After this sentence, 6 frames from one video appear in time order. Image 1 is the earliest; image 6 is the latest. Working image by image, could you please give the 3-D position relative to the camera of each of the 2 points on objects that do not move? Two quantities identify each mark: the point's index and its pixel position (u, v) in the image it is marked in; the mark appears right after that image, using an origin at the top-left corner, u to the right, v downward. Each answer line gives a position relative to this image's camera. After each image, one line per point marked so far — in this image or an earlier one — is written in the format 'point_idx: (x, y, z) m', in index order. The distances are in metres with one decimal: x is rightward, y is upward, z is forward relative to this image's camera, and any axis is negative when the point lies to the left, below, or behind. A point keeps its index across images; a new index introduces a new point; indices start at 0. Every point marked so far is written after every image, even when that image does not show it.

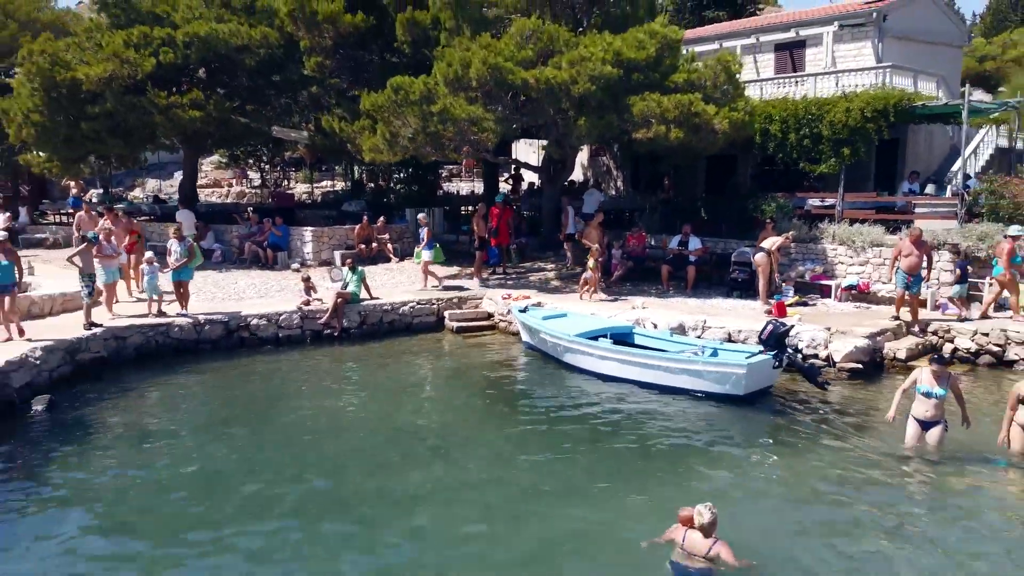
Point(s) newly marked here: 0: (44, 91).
0: (-8.6, +3.7, +18.3) m
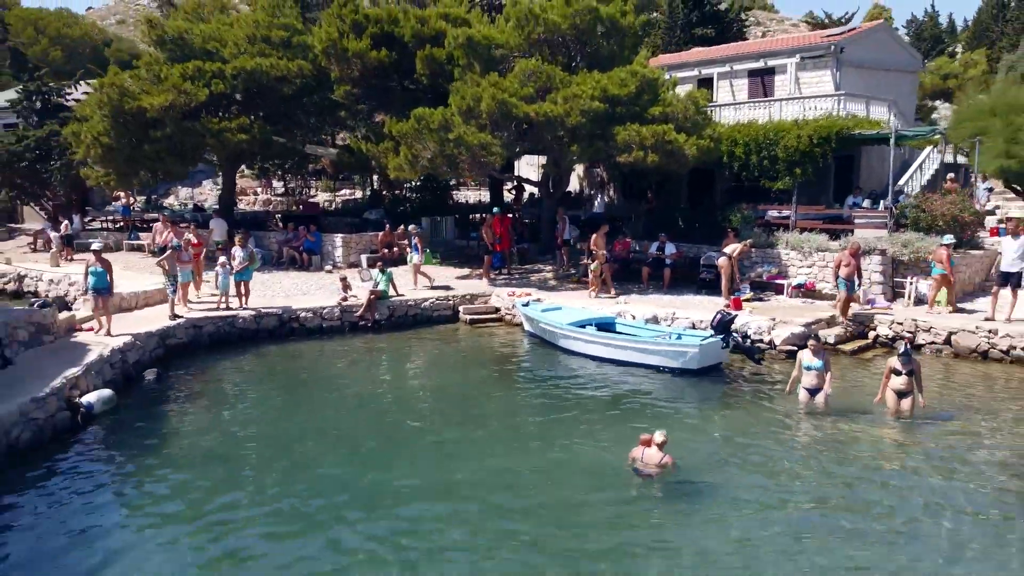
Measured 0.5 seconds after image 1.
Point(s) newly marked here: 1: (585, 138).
0: (-8.5, +3.8, +21.2) m
1: (+1.3, +2.8, +18.4) m
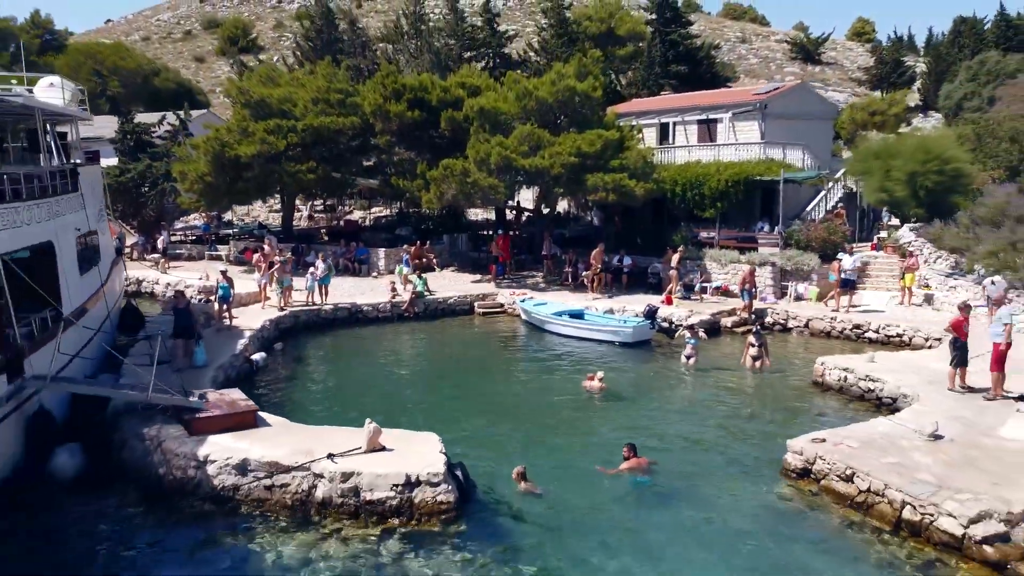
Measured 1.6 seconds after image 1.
0: (-8.5, +3.7, +28.3) m
1: (+1.4, +2.8, +25.4) m
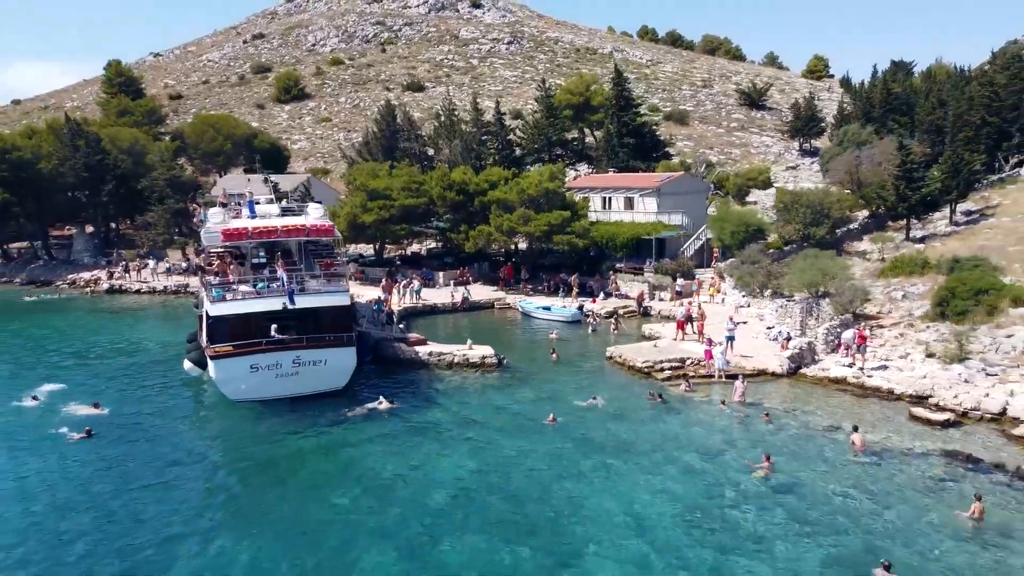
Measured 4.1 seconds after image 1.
0: (-8.4, +3.4, +50.7) m
1: (+1.5, +2.5, +47.8) m
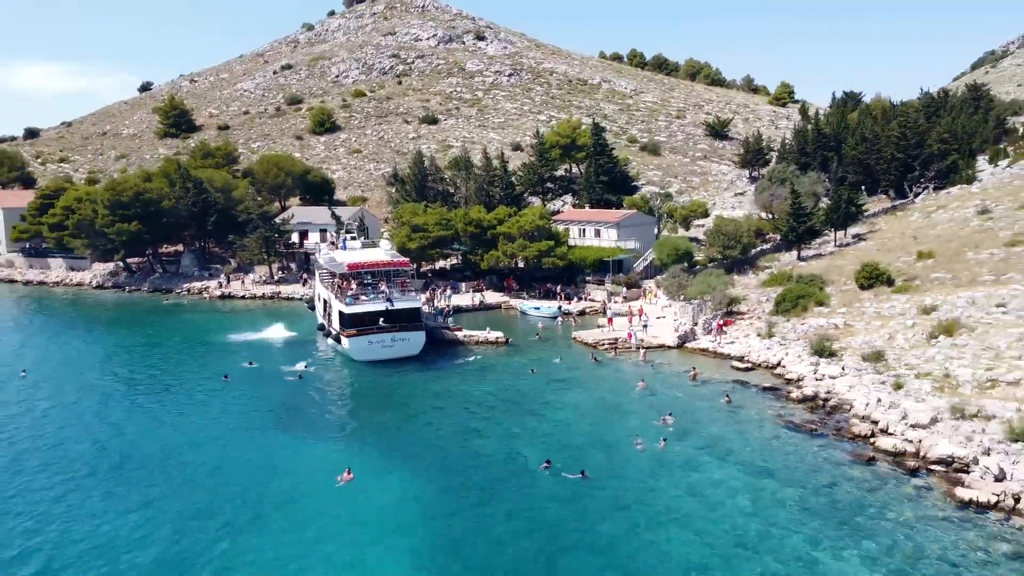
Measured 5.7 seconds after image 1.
0: (-8.3, +2.9, +71.8) m
1: (+1.6, +2.0, +68.9) m
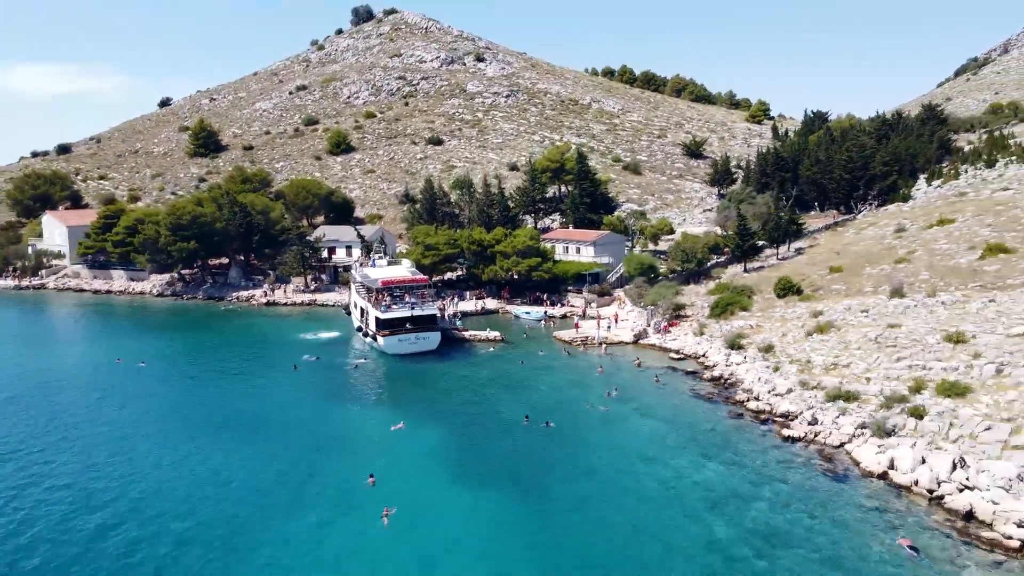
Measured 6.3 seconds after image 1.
0: (-8.7, +2.2, +87.6) m
1: (+1.2, +1.3, +84.7) m
